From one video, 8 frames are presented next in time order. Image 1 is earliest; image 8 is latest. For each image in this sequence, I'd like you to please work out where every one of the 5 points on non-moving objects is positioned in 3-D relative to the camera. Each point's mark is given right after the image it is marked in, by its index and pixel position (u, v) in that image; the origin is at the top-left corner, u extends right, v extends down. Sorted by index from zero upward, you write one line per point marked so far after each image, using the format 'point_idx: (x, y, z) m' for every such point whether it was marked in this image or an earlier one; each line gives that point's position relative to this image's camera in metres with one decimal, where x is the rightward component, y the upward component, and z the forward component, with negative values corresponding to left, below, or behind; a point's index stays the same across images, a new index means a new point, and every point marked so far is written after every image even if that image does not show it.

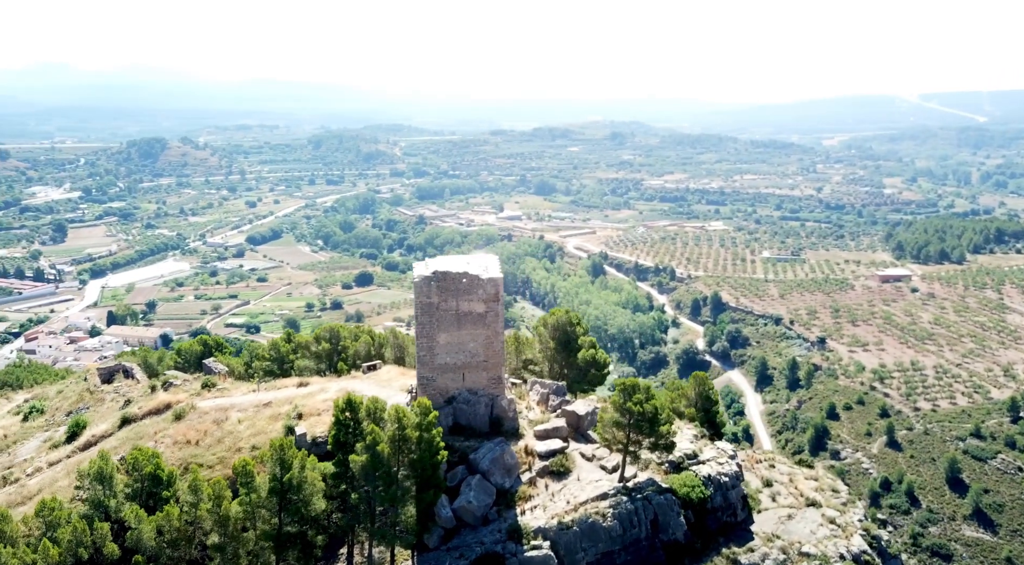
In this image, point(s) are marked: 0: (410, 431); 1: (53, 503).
0: (-2.0, -2.8, +14.4) m
1: (-8.4, -4.1, +14.3) m
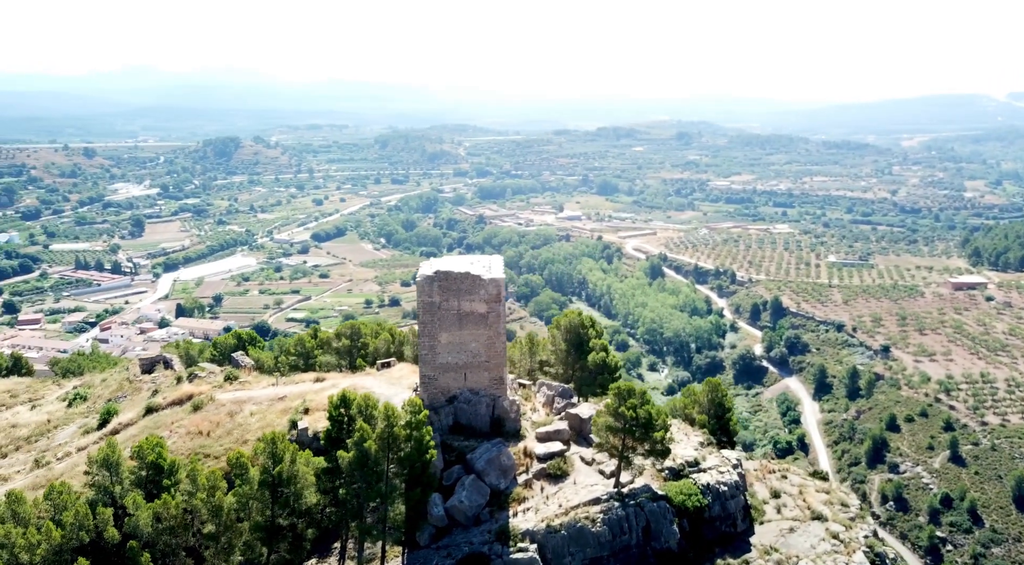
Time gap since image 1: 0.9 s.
0: (-2.2, -2.8, +14.6) m
1: (-8.6, -4.0, +15.0) m
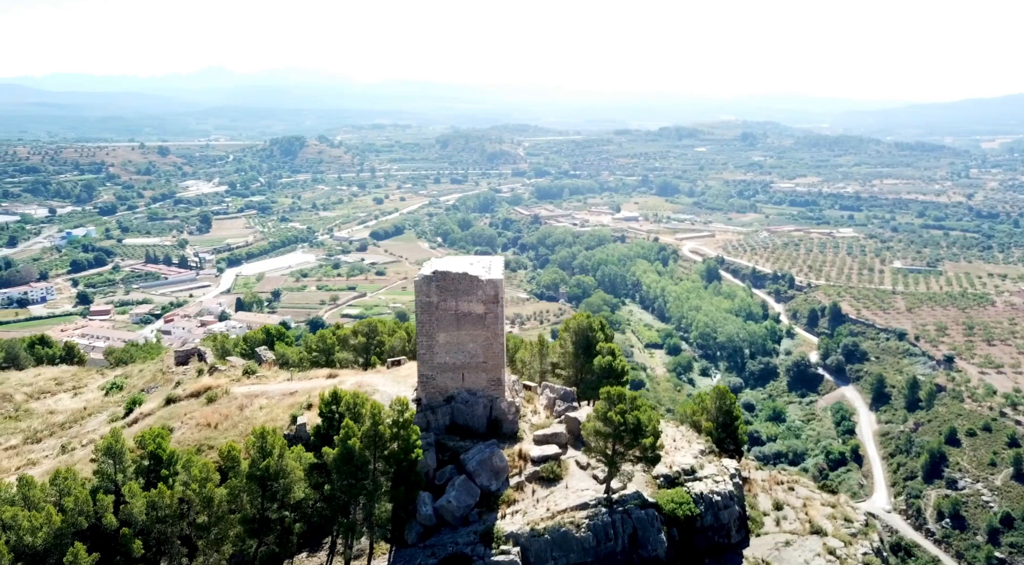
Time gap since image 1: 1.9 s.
0: (-2.5, -2.8, +14.8) m
1: (-8.9, -3.9, +15.6) m
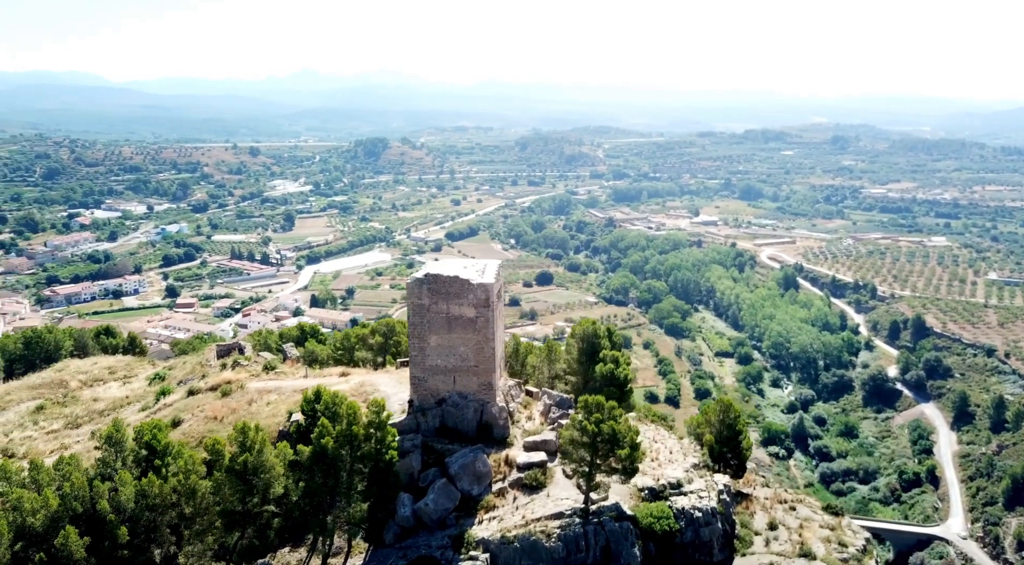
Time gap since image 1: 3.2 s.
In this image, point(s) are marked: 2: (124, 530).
0: (-3.0, -2.8, +14.9) m
1: (-9.2, -3.8, +16.5) m
2: (-7.6, -4.8, +15.2) m
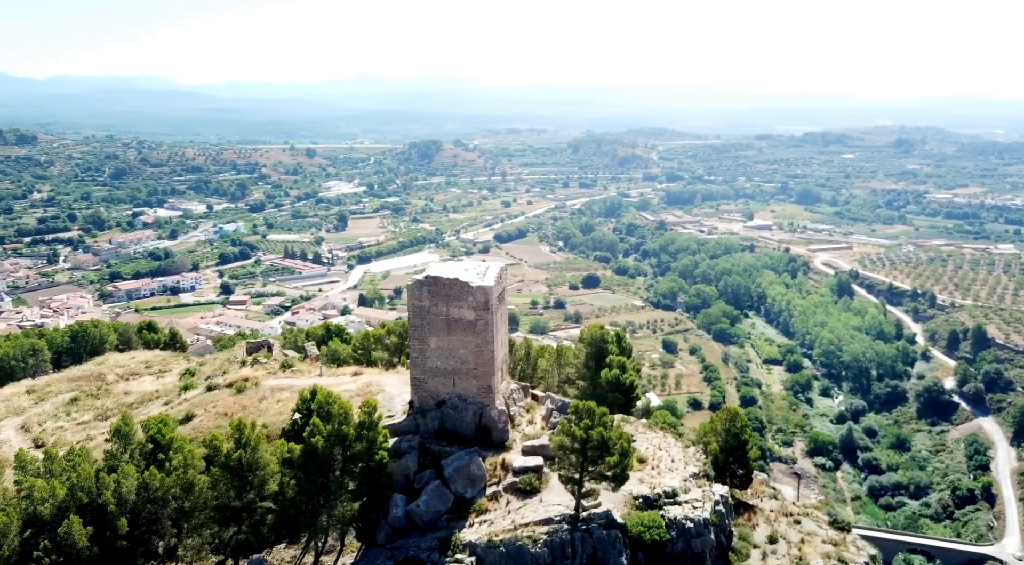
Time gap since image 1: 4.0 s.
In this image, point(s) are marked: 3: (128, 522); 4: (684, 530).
0: (-3.1, -2.8, +15.1) m
1: (-9.3, -3.7, +17.0) m
2: (-7.8, -4.8, +15.6) m
3: (-7.7, -4.8, +15.6) m
4: (+3.3, -4.7, +14.8) m
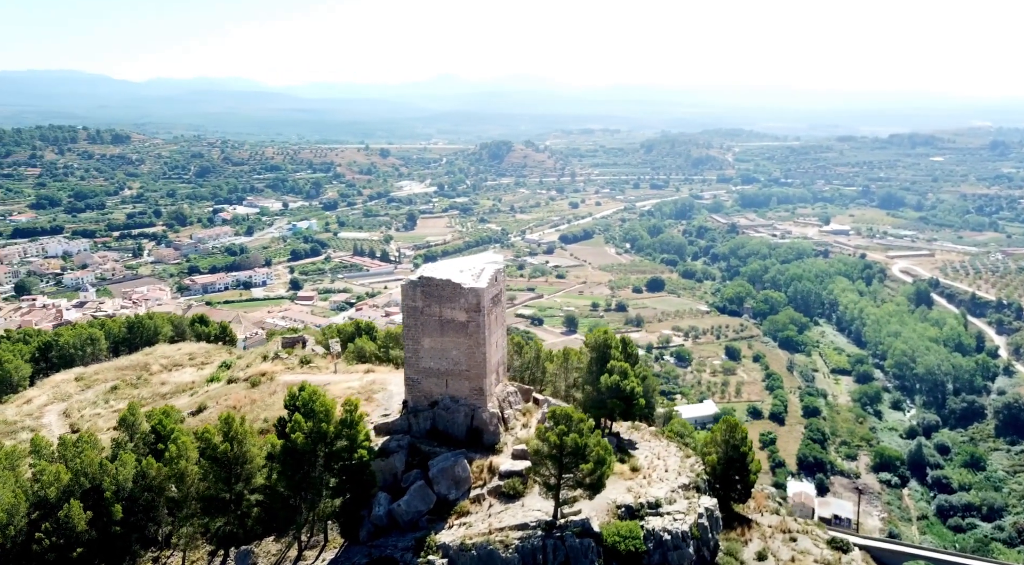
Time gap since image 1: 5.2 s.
0: (-3.5, -2.8, +15.3) m
1: (-9.5, -3.6, +17.8) m
2: (-8.1, -4.7, +16.2) m
3: (-8.1, -4.7, +16.2) m
4: (+2.8, -4.8, +14.4) m
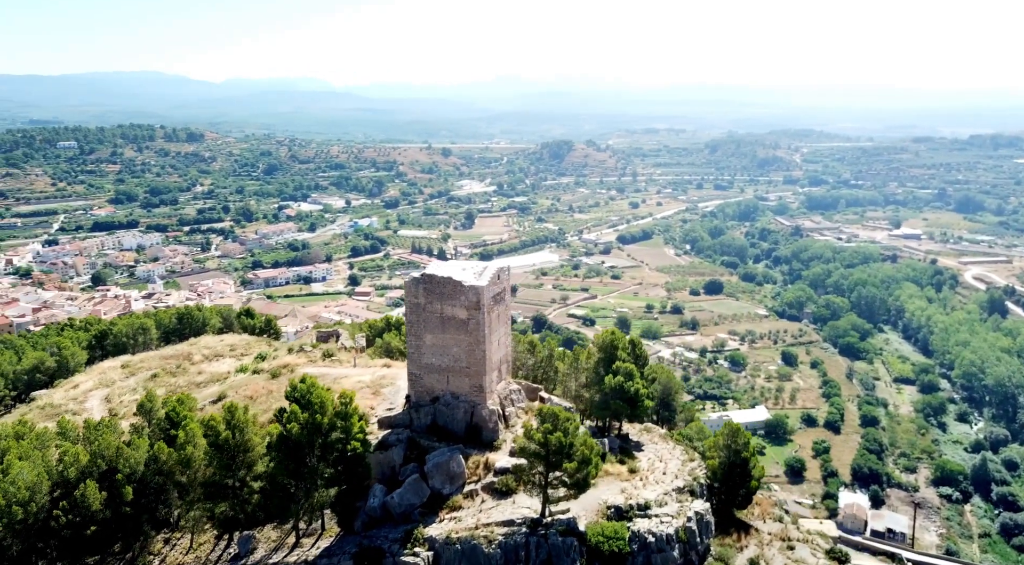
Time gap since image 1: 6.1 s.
0: (-3.7, -2.7, +15.6) m
1: (-9.5, -3.4, +18.6) m
2: (-8.2, -4.5, +17.0) m
3: (-8.2, -4.5, +17.0) m
4: (+2.5, -4.8, +14.3) m
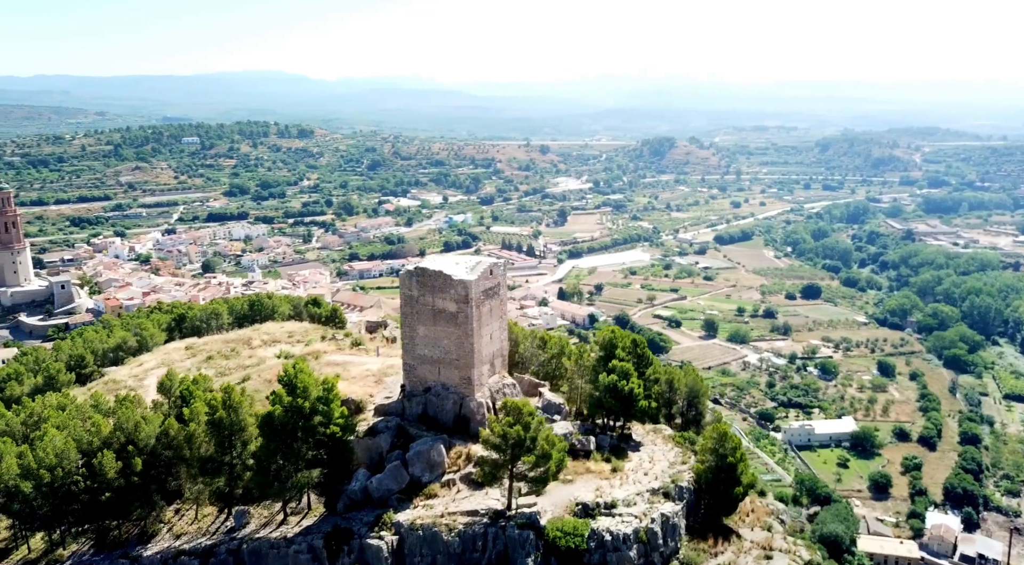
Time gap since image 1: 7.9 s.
0: (-4.2, -2.5, +16.3) m
1: (-9.5, -3.0, +20.0) m
2: (-8.5, -4.1, +18.2) m
3: (-8.5, -4.2, +18.2) m
4: (+1.7, -4.8, +14.1) m
